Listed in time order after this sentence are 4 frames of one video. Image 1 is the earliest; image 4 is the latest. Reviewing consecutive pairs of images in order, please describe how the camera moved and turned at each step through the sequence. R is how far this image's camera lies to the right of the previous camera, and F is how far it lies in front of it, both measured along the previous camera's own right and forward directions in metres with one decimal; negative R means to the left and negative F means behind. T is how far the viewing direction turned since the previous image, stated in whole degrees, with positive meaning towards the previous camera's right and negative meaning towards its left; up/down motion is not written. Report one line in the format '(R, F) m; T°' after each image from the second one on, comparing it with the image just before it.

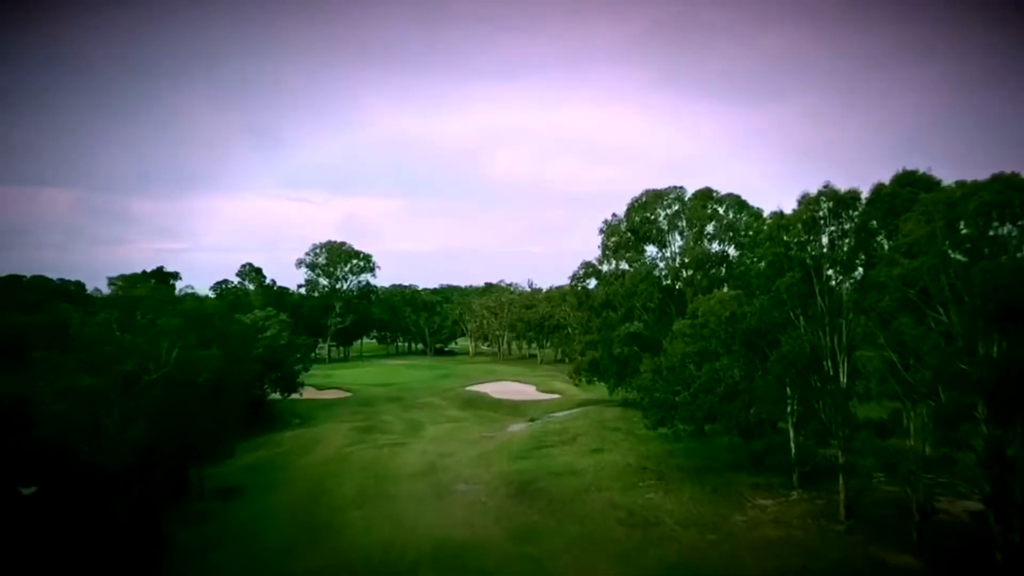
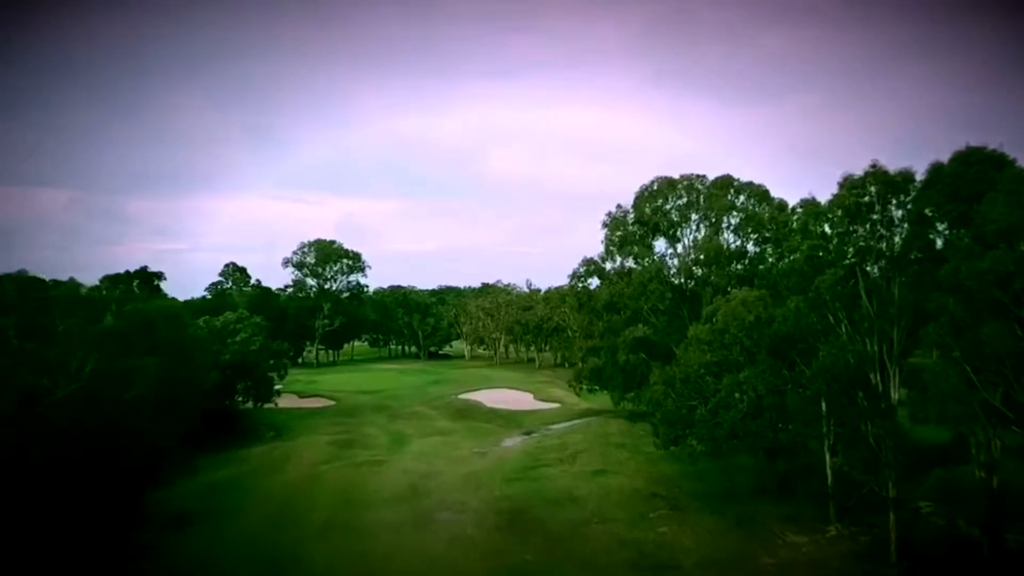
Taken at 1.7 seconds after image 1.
(+0.2, +2.1) m; 0°
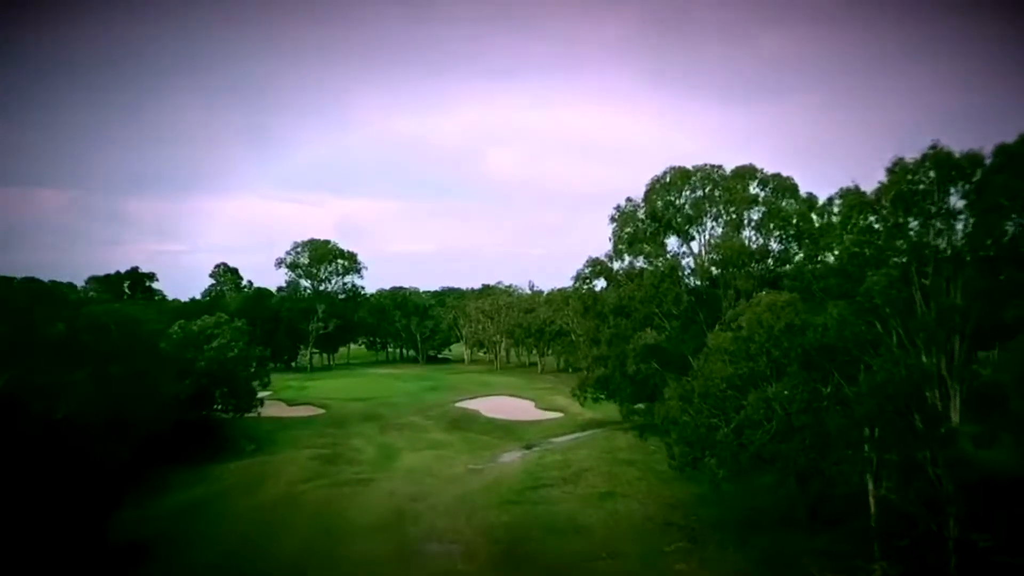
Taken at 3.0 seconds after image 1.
(+0.1, +1.6) m; 0°
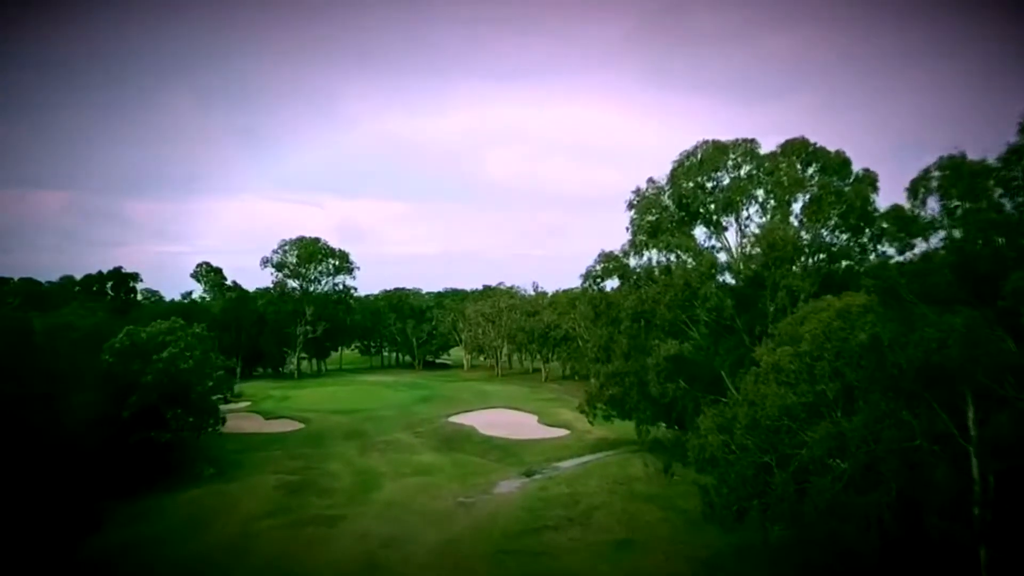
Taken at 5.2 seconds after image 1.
(+0.2, +2.7) m; 0°
